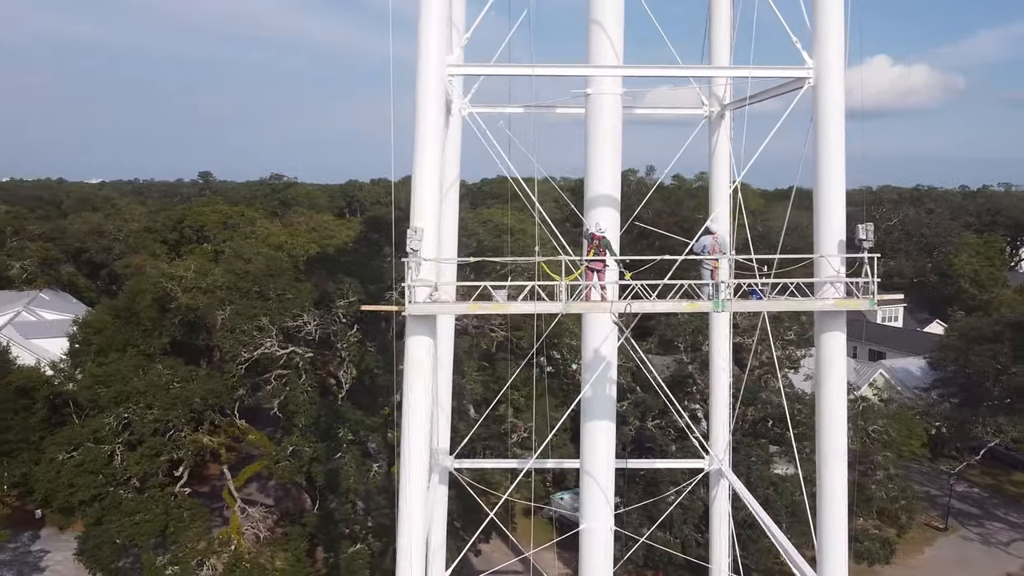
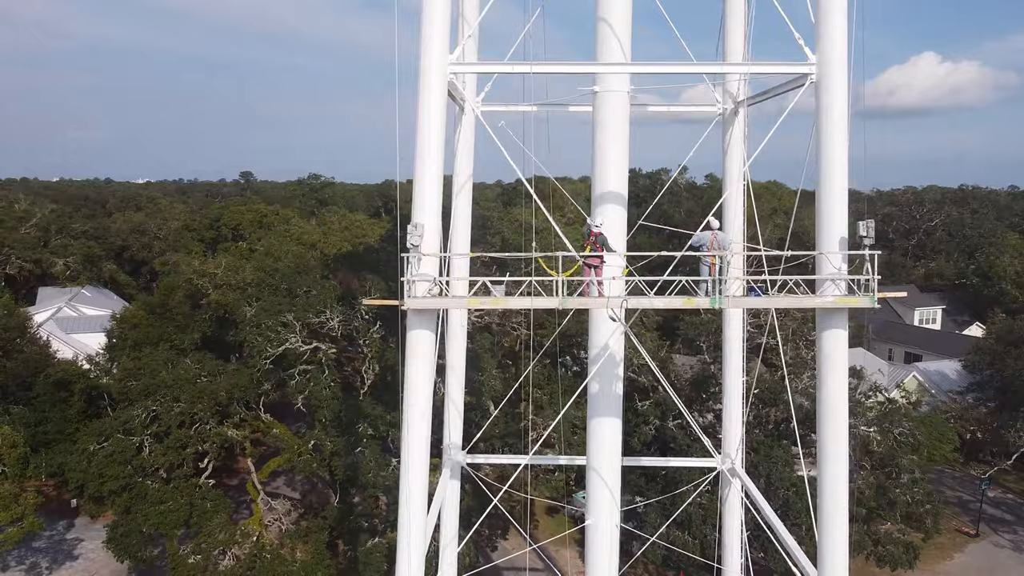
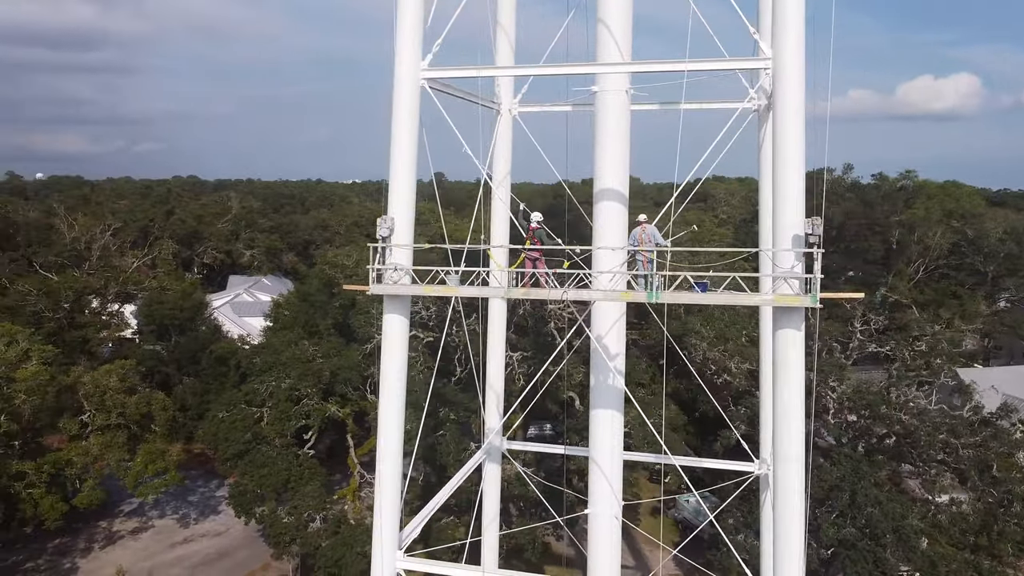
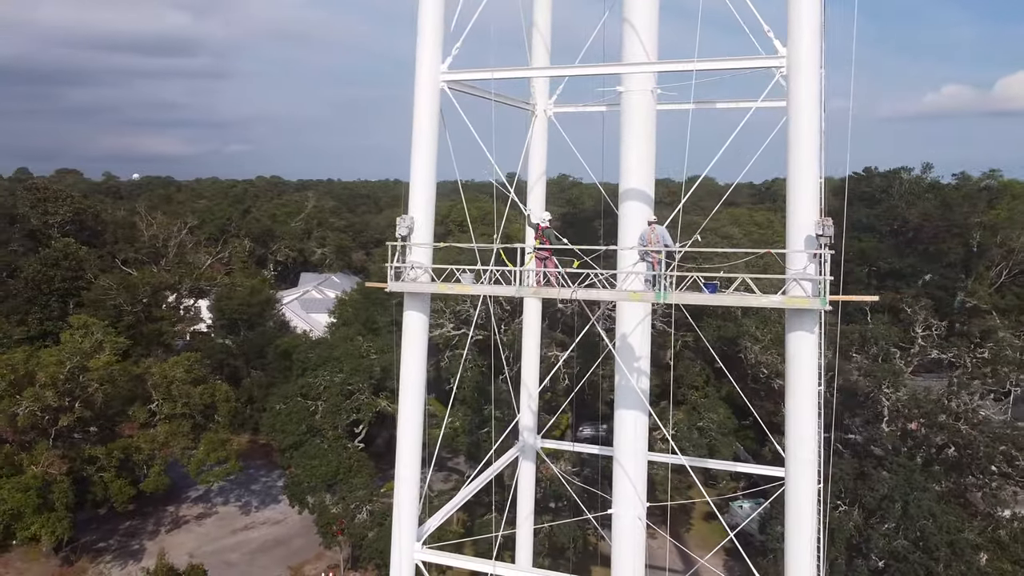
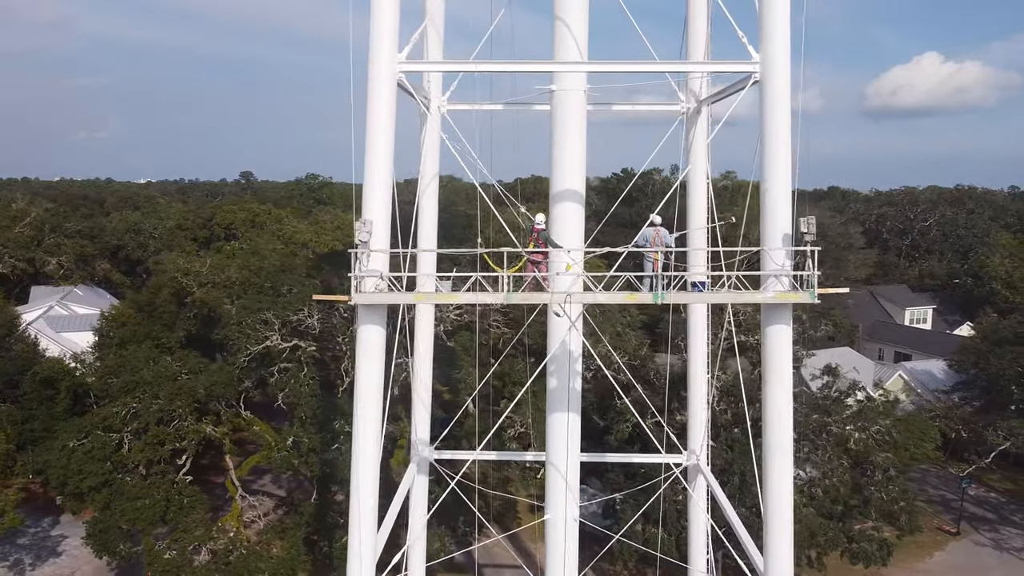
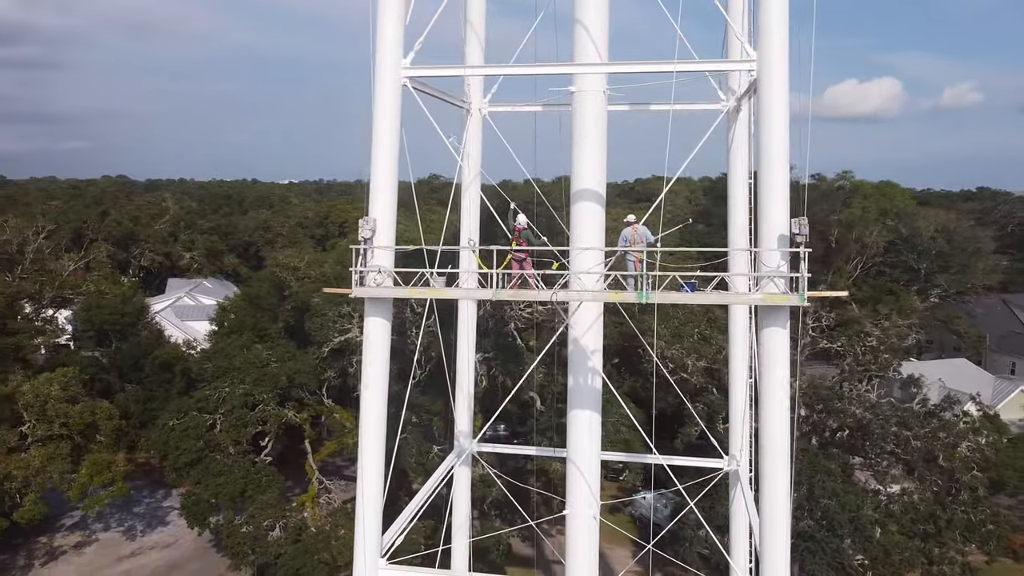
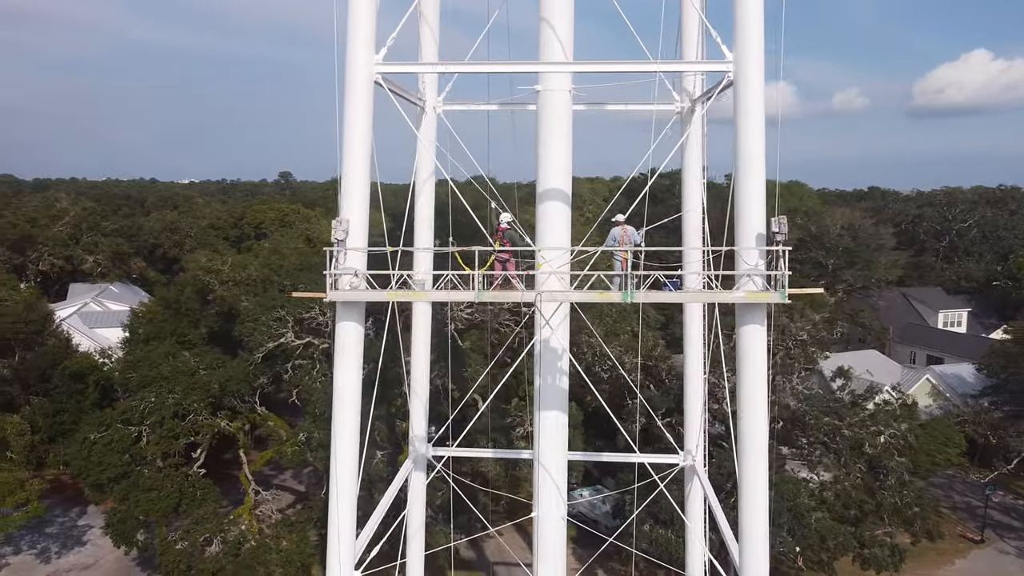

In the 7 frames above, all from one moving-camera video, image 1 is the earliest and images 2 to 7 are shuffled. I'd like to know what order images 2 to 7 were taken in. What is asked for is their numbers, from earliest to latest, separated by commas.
2, 5, 7, 6, 3, 4
